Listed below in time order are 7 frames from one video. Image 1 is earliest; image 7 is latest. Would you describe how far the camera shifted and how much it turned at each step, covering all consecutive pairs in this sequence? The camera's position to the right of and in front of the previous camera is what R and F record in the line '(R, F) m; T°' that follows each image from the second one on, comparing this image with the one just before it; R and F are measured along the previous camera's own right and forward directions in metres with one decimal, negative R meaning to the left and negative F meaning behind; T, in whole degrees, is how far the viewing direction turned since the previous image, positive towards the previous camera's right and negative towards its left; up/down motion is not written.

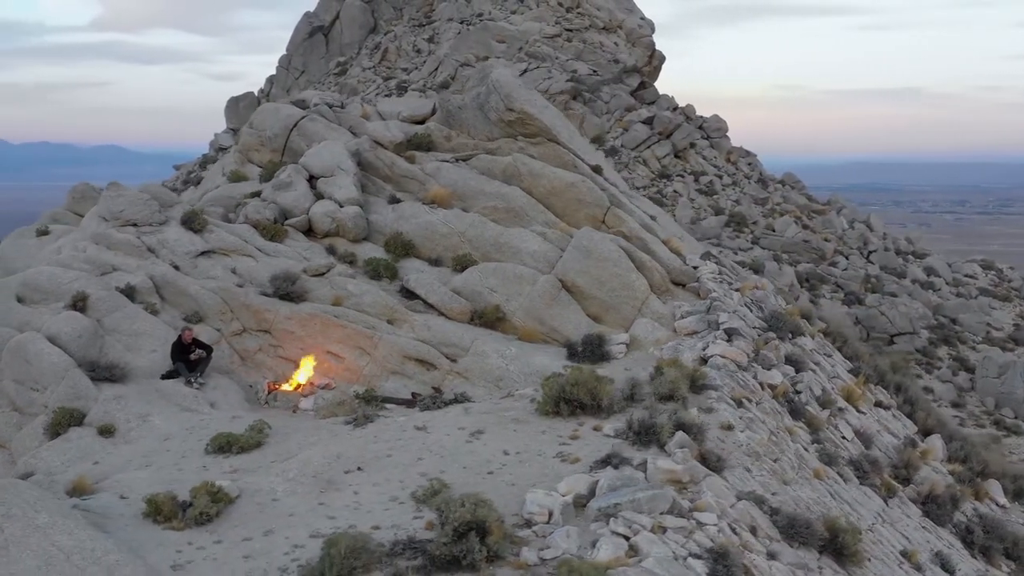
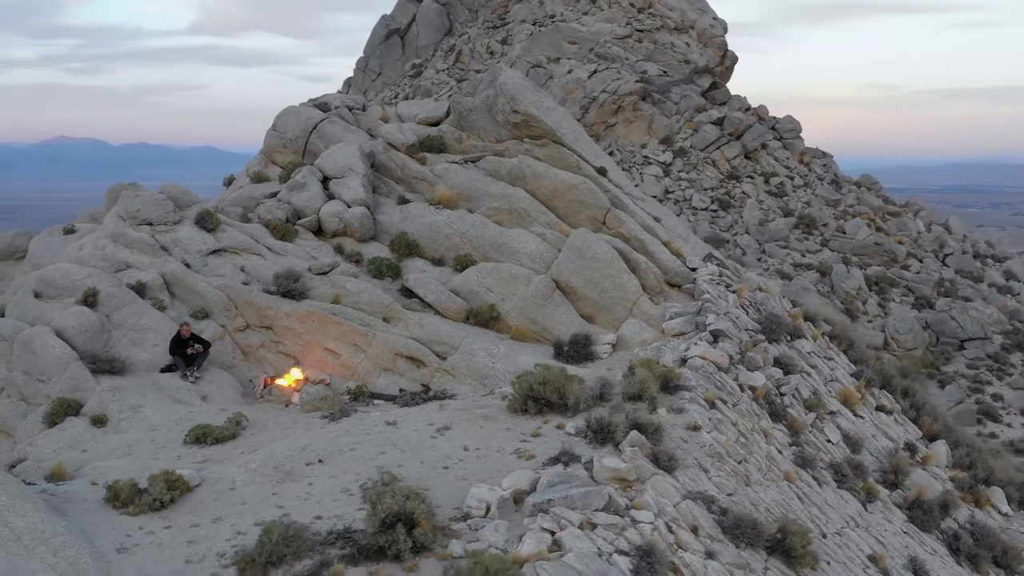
(+1.5, -0.2) m; -4°
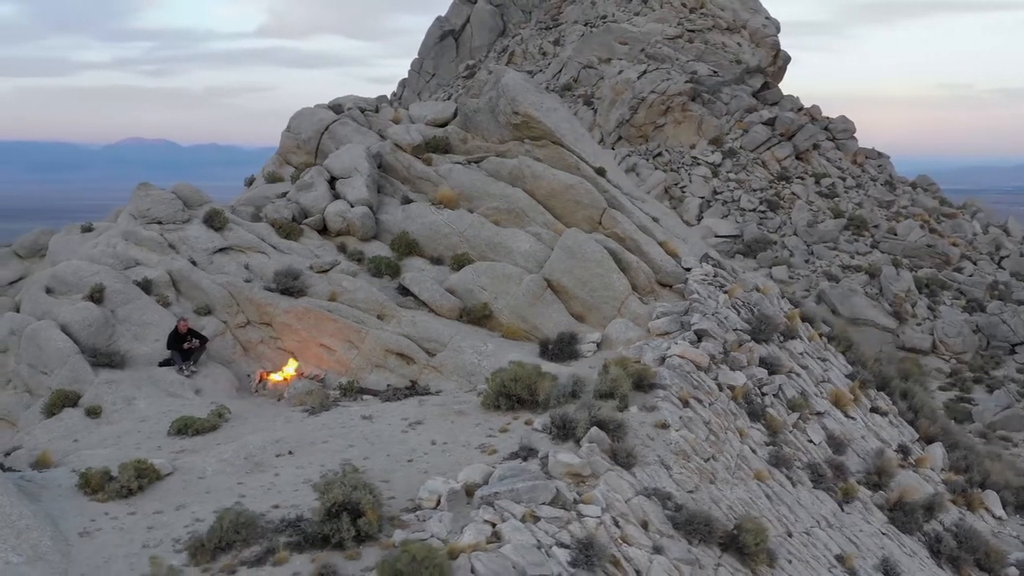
(+1.1, -0.2) m; -3°
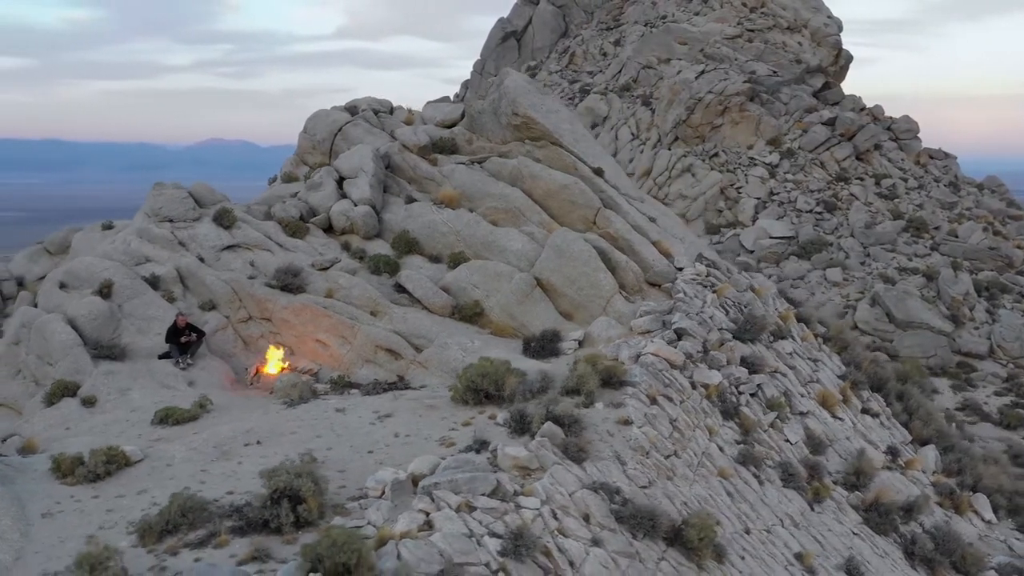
(+1.4, -0.3) m; -4°
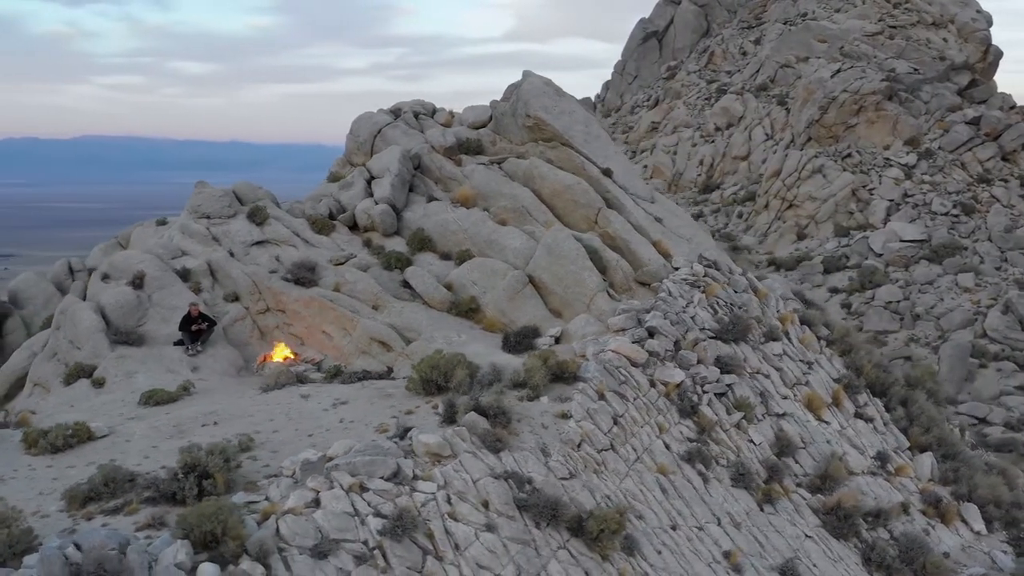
(+2.9, -0.3) m; -8°
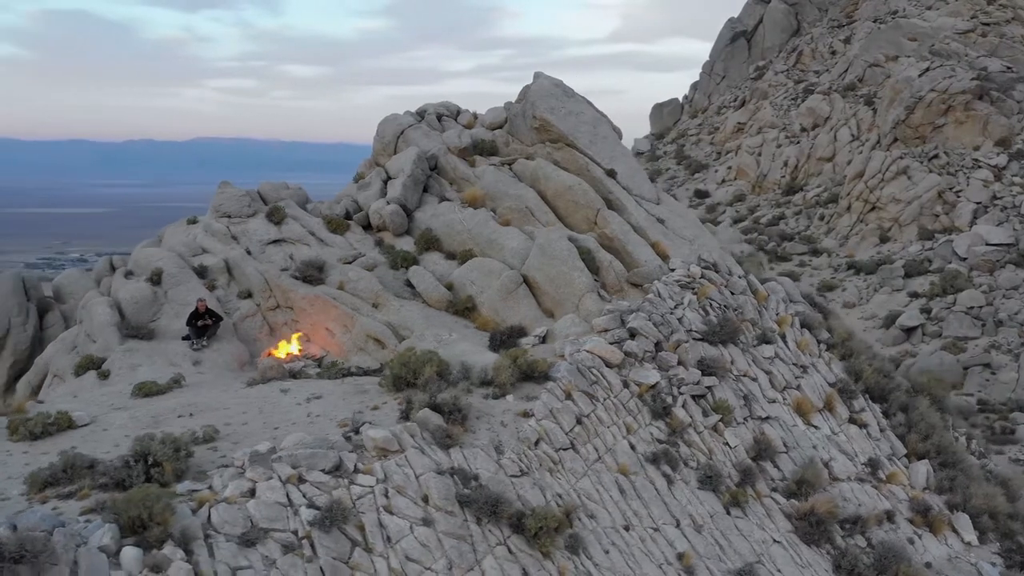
(+1.8, -0.1) m; -5°
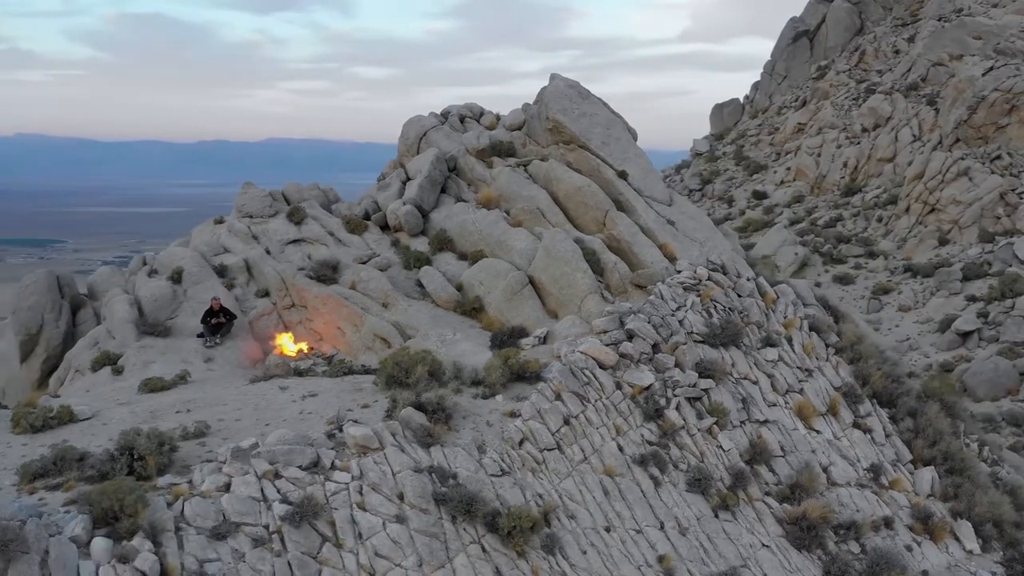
(+1.1, -0.1) m; -3°
